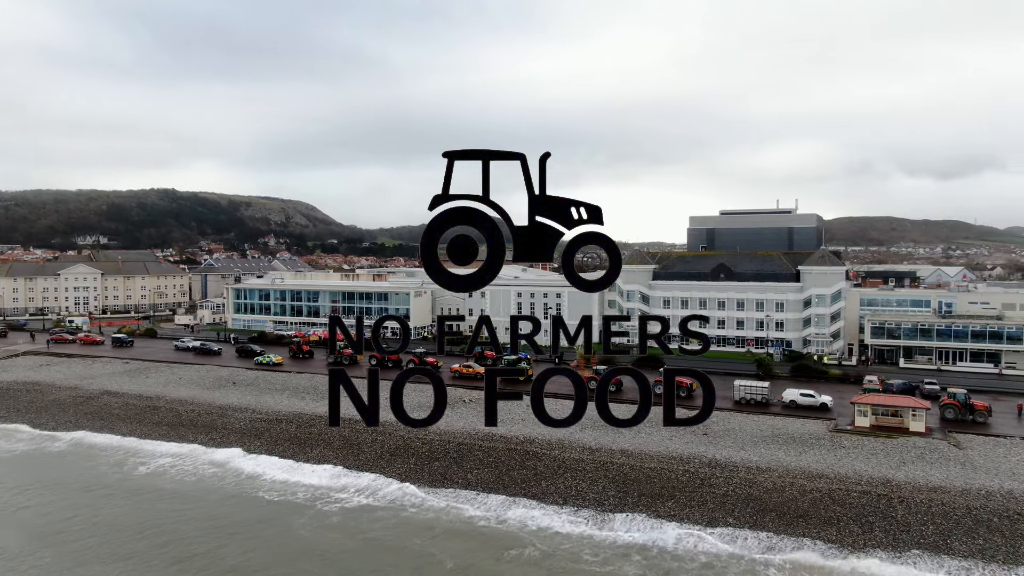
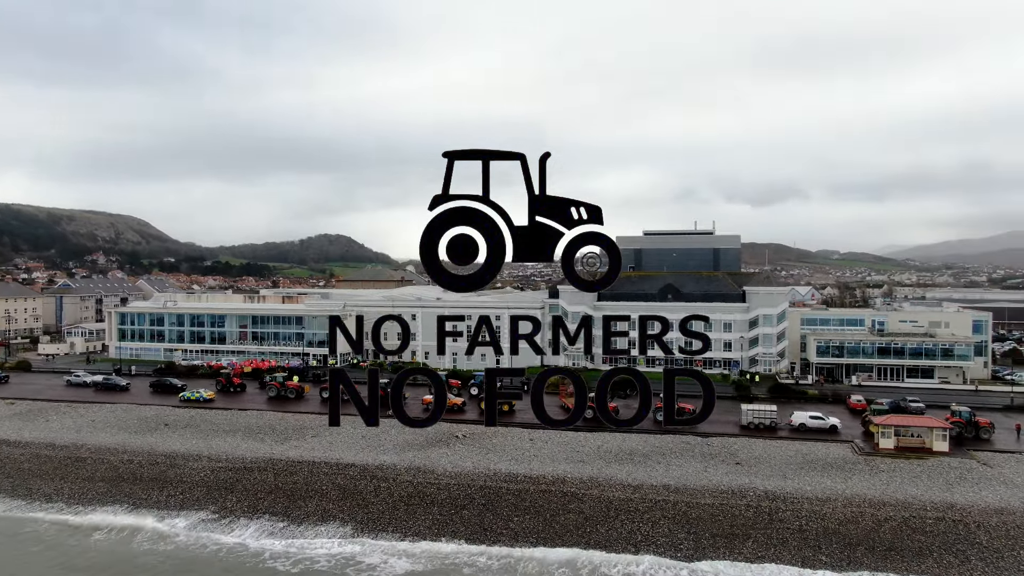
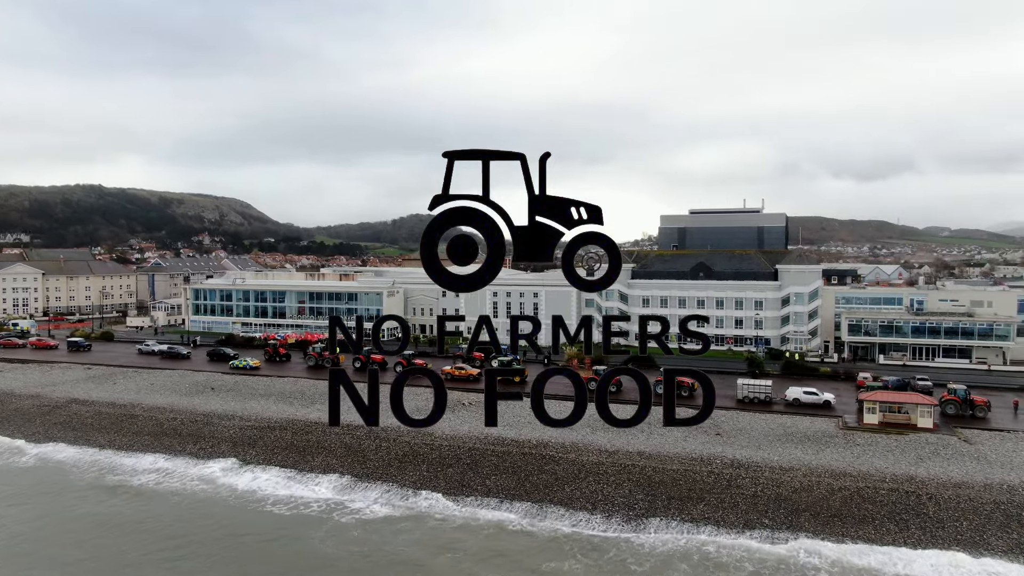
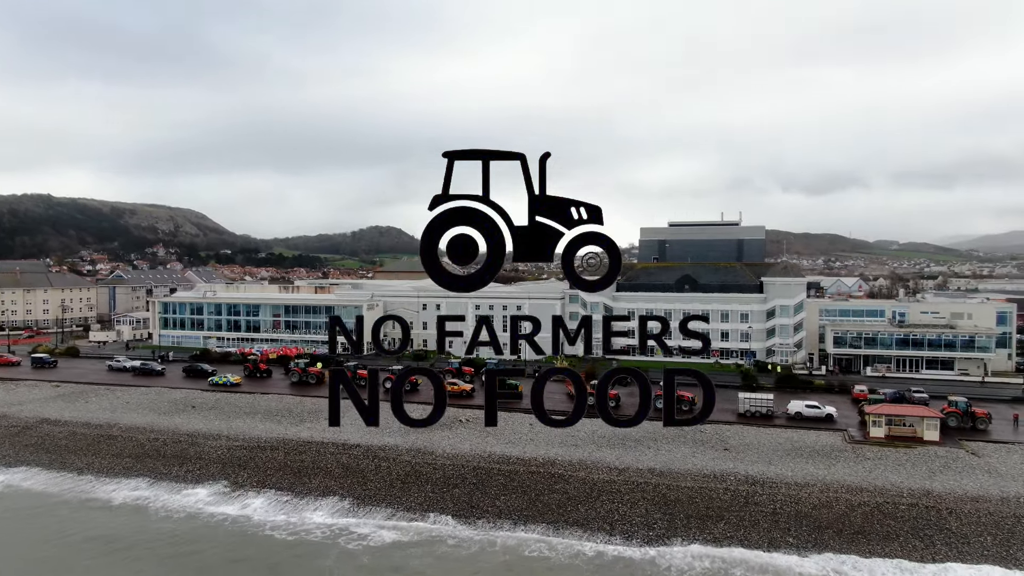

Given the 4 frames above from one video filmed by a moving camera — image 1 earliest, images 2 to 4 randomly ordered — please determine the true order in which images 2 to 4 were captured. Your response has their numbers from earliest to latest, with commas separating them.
3, 4, 2
